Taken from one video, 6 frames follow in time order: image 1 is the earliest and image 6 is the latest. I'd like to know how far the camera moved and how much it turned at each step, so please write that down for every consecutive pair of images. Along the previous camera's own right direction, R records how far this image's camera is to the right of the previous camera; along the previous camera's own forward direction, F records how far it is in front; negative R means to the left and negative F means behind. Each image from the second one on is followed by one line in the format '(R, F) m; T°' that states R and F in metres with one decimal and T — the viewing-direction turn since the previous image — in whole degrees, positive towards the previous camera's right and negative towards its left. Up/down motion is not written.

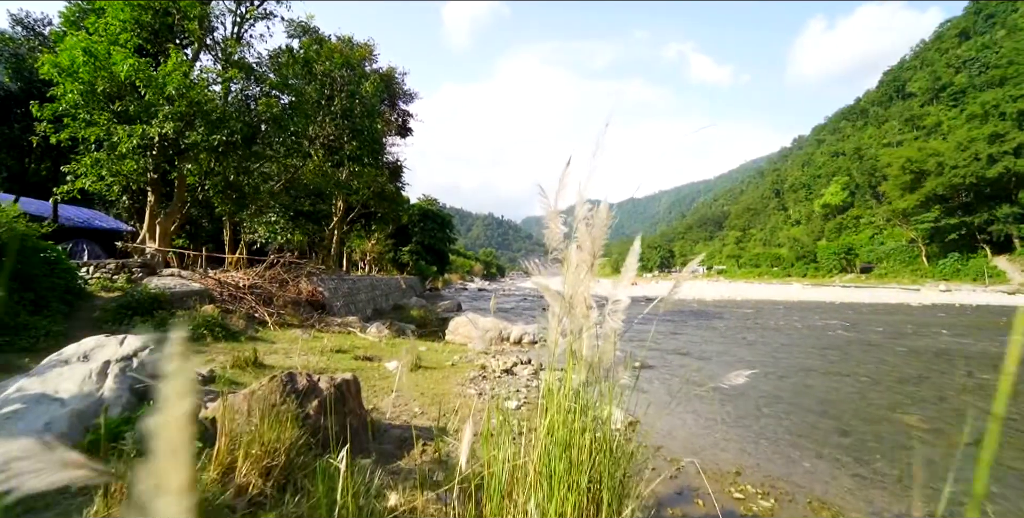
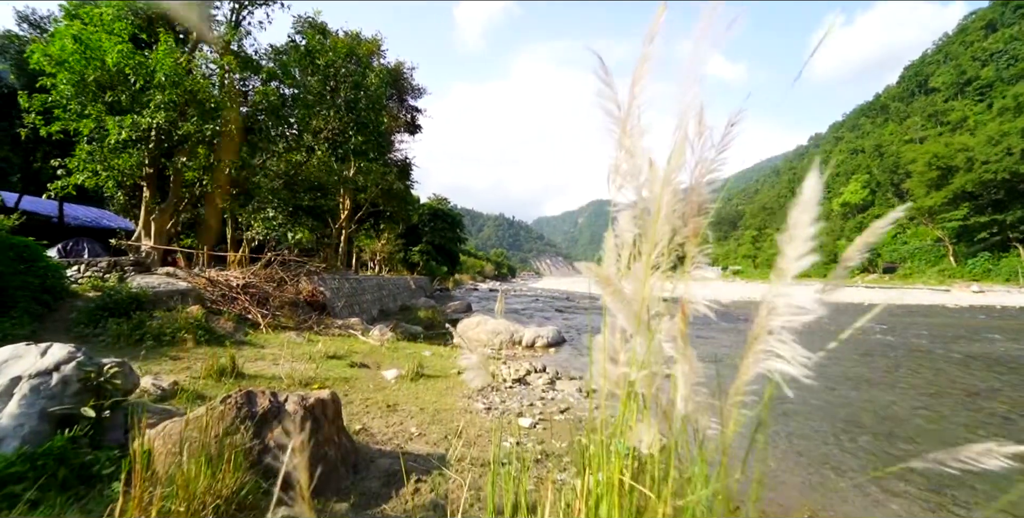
(0.0, +0.8) m; -1°
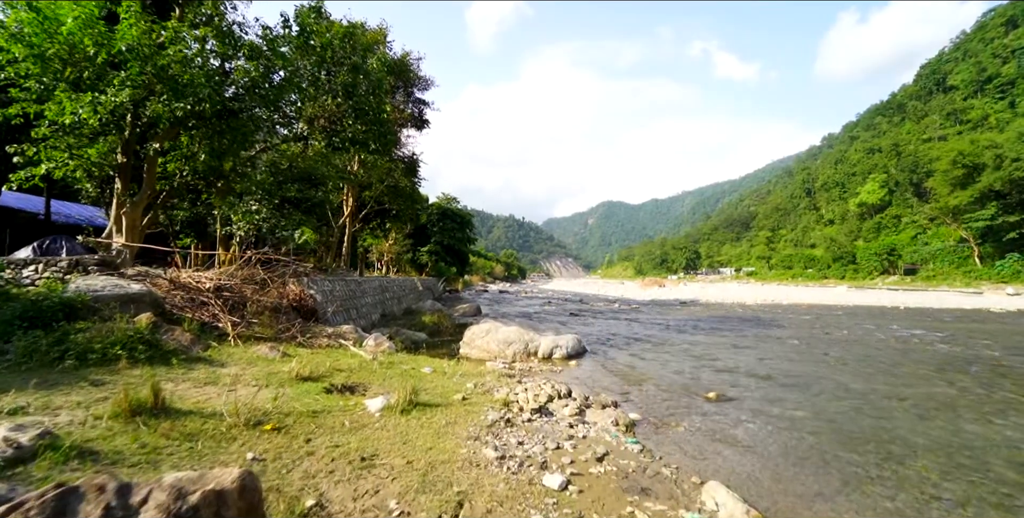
(-0.1, +1.4) m; -1°
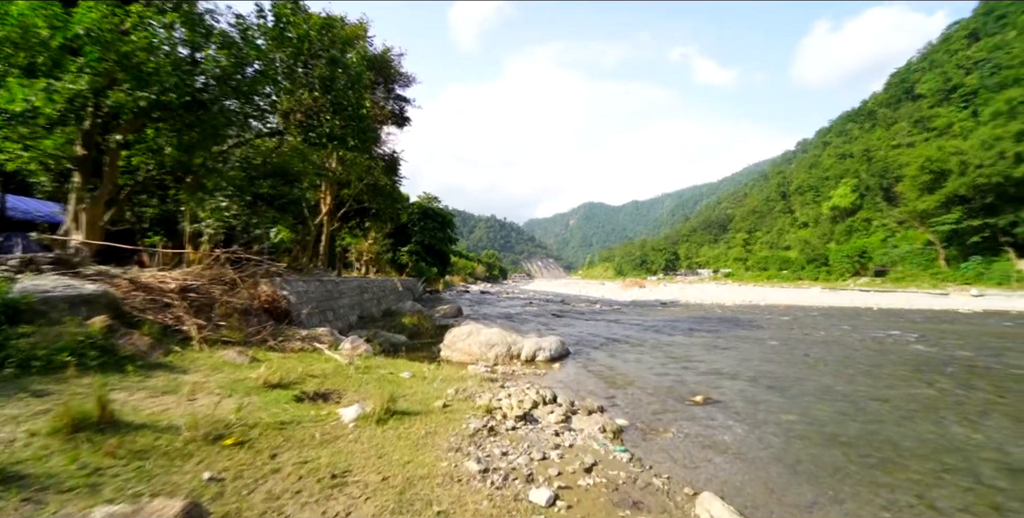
(0.0, +0.3) m; +2°
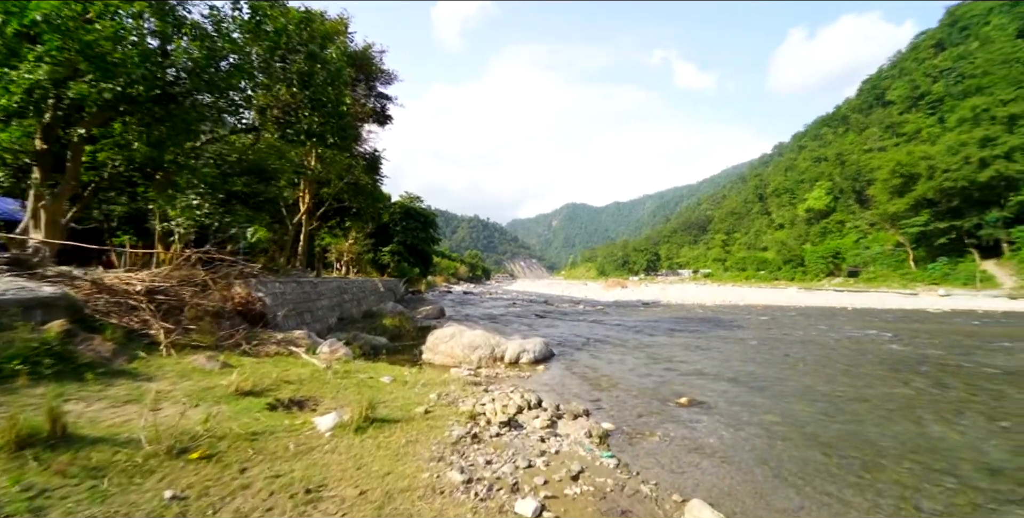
(0.0, +0.2) m; +2°
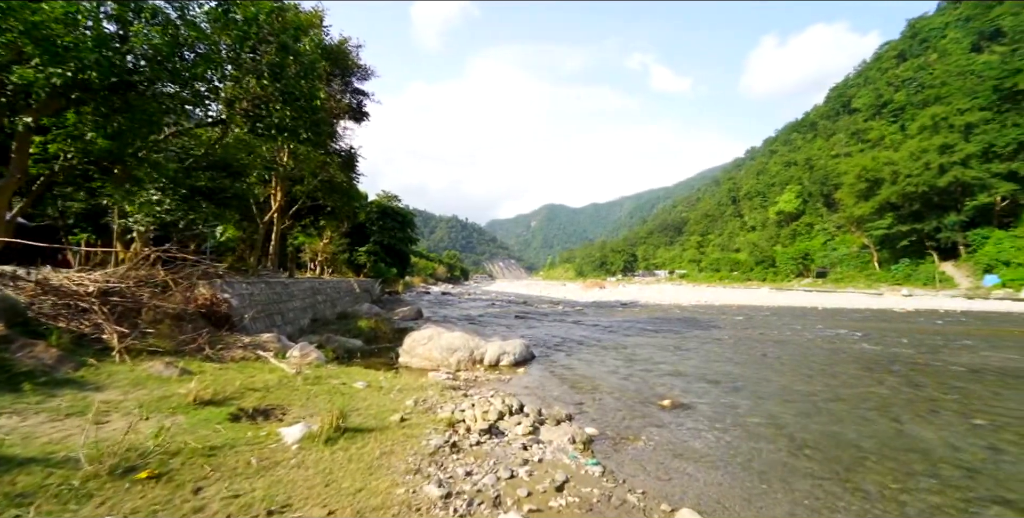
(0.0, +0.2) m; +3°
